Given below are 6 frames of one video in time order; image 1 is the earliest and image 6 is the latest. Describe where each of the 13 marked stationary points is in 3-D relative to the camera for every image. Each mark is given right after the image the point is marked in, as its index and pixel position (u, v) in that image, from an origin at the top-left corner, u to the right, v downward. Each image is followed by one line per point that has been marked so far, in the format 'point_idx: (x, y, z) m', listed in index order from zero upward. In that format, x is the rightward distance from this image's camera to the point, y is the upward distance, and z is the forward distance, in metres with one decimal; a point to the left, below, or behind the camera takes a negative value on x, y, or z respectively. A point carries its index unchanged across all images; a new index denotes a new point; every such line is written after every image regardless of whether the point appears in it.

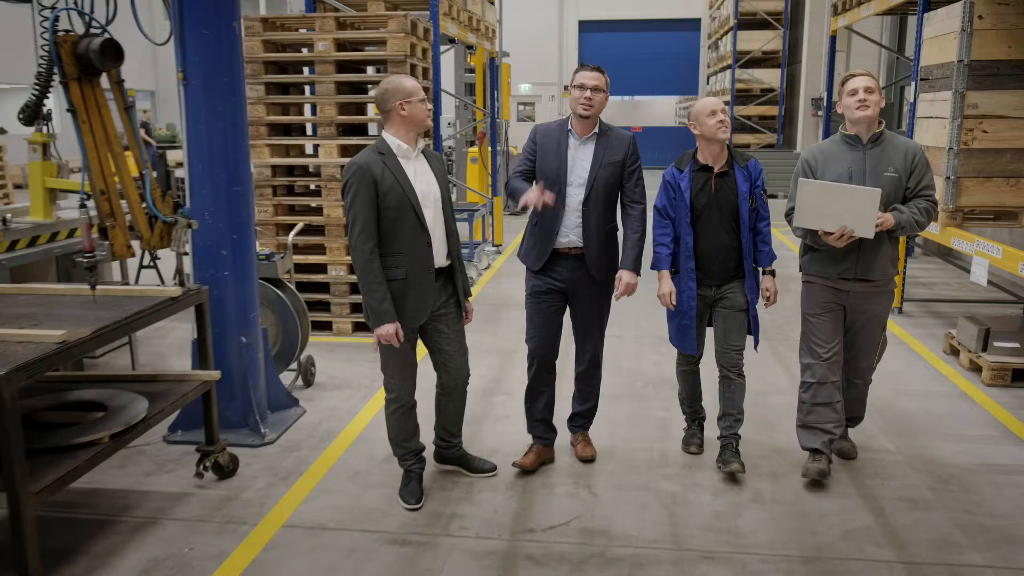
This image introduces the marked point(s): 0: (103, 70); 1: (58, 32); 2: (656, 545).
0: (-1.3, +0.7, +3.1) m
1: (-1.4, +0.8, +3.0) m
2: (+0.5, -0.9, +3.3) m
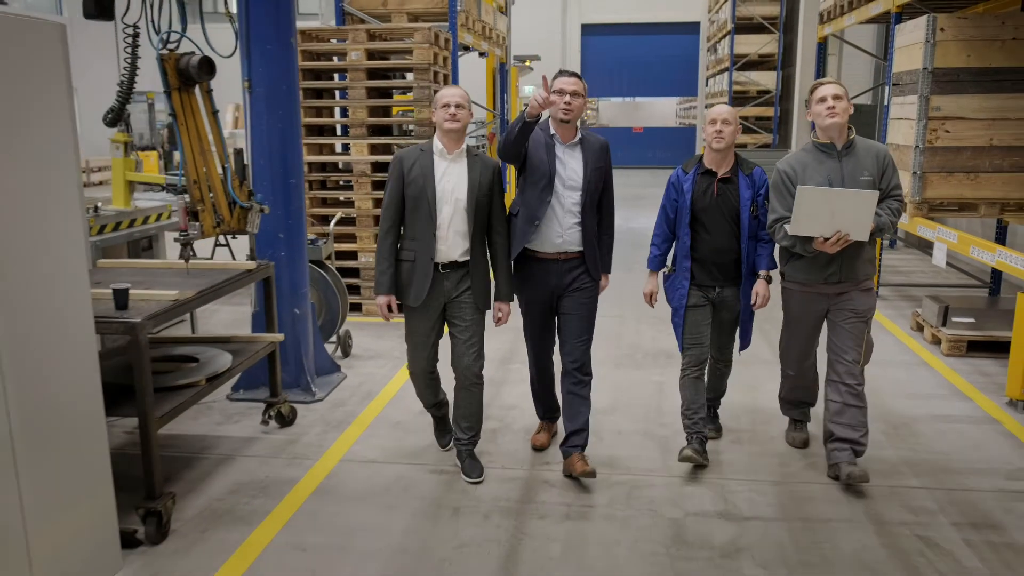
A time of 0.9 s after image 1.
0: (-1.2, +0.8, +3.7) m
1: (-1.4, +0.9, +3.7) m
2: (+0.6, -0.8, +3.9) m
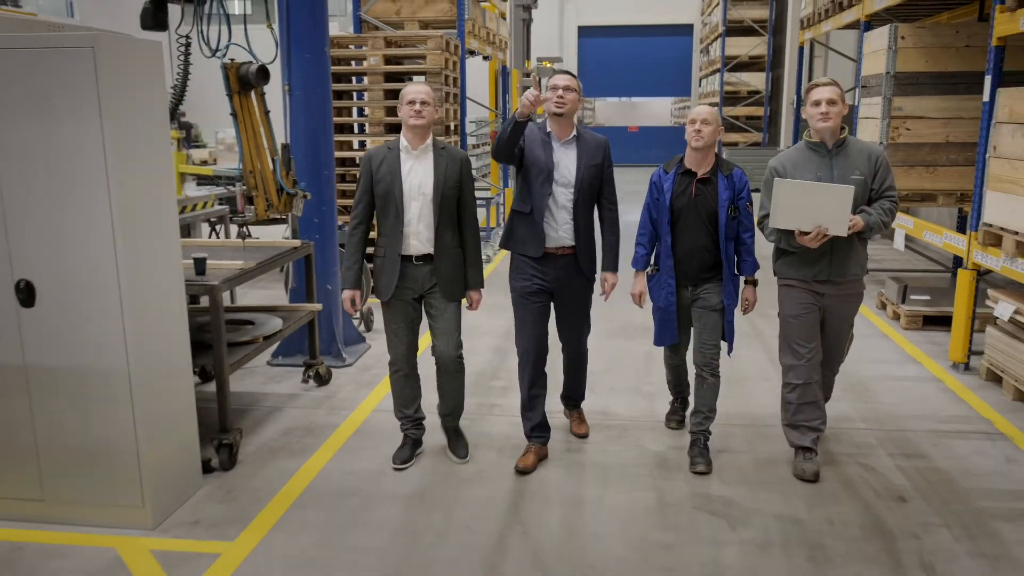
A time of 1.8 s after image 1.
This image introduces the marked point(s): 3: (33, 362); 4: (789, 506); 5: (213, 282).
0: (-1.2, +0.9, +4.4) m
1: (-1.3, +1.0, +4.3) m
2: (+0.6, -0.6, +4.6) m
3: (-1.7, -0.3, +3.3) m
4: (+1.1, -0.8, +3.6) m
5: (-1.2, 0.0, +3.8) m
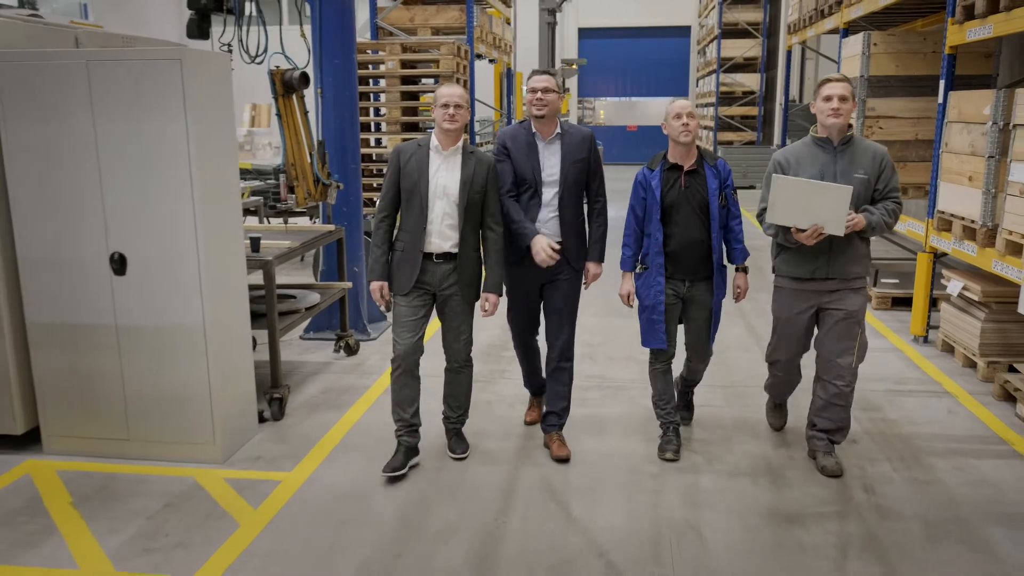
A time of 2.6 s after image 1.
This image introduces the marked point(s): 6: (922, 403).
0: (-1.2, +1.1, +5.0) m
1: (-1.3, +1.2, +5.0) m
2: (+0.7, -0.5, +5.3) m
3: (-1.6, -0.1, +4.0) m
4: (+1.1, -0.7, +4.2) m
5: (-1.2, +0.1, +4.4) m
6: (+2.1, -0.6, +4.8) m
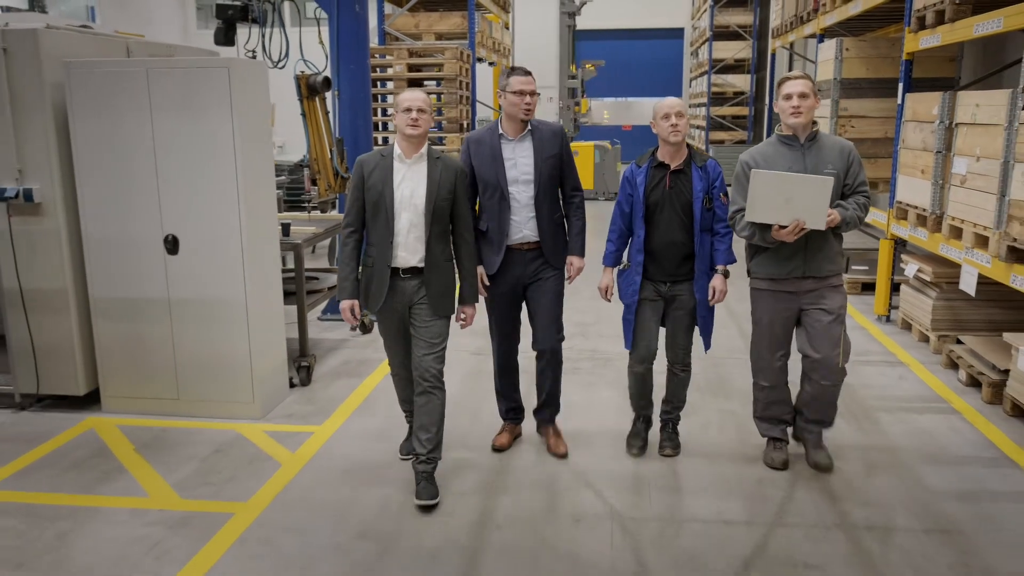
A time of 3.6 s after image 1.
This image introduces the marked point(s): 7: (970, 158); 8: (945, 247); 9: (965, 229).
0: (-1.2, +1.2, +5.6) m
1: (-1.3, +1.3, +5.6) m
2: (+0.7, -0.4, +5.8) m
3: (-1.6, 0.0, +4.5) m
4: (+1.1, -0.6, +4.8) m
5: (-1.2, +0.2, +5.0) m
6: (+2.1, -0.5, +5.4) m
7: (+2.4, +0.7, +4.9) m
8: (+2.5, +0.2, +5.3) m
9: (+2.5, +0.3, +5.1) m
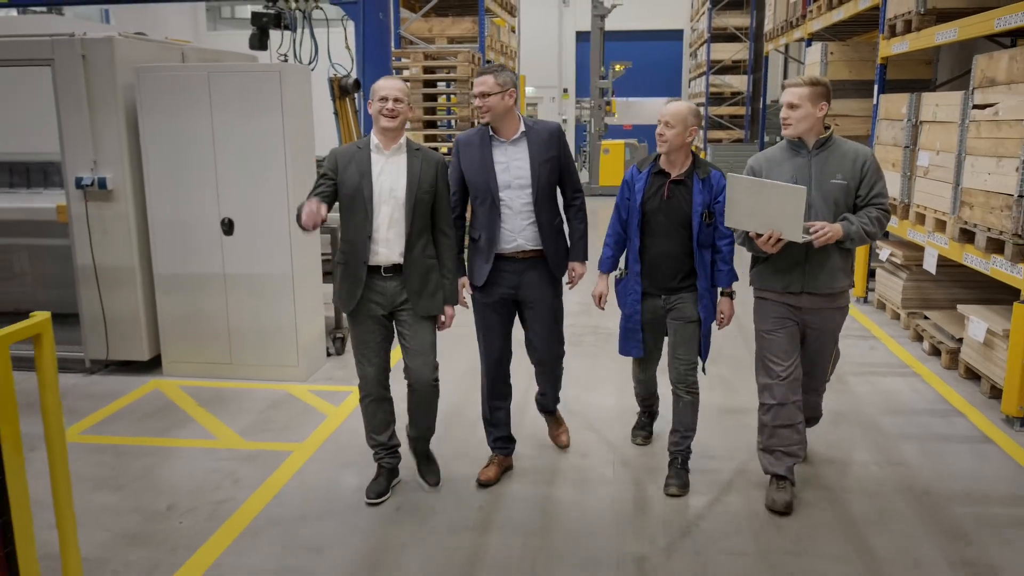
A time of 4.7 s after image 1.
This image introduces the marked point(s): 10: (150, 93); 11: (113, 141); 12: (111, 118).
0: (-1.1, +1.3, +6.3) m
1: (-1.2, +1.4, +6.2) m
2: (+0.8, -0.3, +6.5) m
3: (-1.6, +0.1, +5.2) m
4: (+1.2, -0.5, +5.4) m
5: (-1.1, +0.4, +5.6) m
6: (+2.2, -0.4, +6.0) m
7: (+2.5, +0.8, +5.5) m
8: (+2.5, +0.4, +5.9) m
9: (+2.5, +0.4, +5.7) m
10: (-1.9, +1.0, +5.0) m
11: (-2.1, +0.8, +5.0) m
12: (-2.1, +0.9, +5.0) m
